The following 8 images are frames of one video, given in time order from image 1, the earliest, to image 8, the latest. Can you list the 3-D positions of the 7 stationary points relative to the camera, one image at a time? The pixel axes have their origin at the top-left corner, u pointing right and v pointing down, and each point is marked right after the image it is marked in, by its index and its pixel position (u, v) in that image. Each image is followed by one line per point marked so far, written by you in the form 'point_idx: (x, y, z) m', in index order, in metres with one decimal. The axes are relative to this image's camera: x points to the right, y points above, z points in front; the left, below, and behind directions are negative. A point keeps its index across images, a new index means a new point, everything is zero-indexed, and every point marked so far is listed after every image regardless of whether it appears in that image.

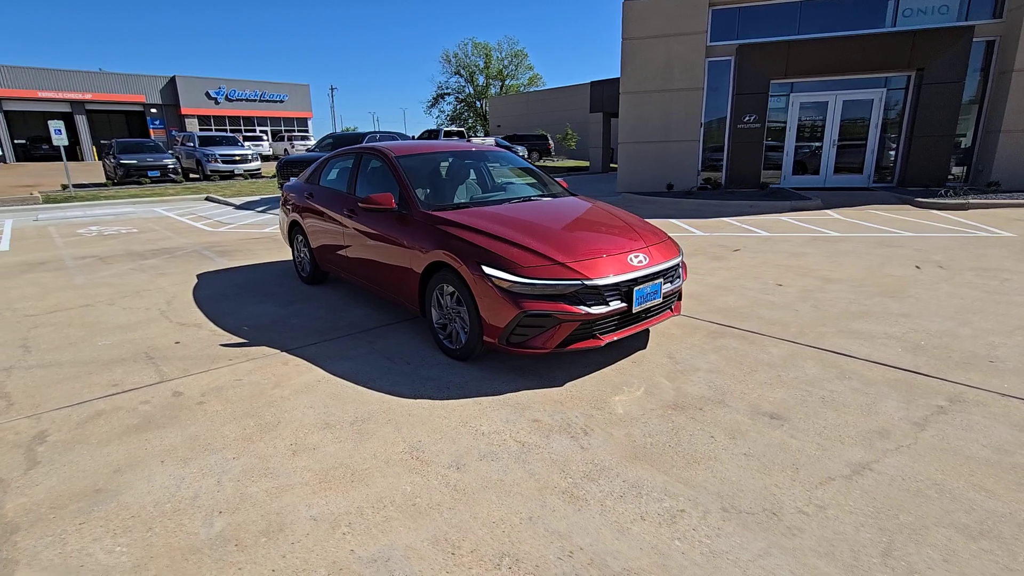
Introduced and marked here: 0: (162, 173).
0: (-13.1, +4.3, +19.4) m
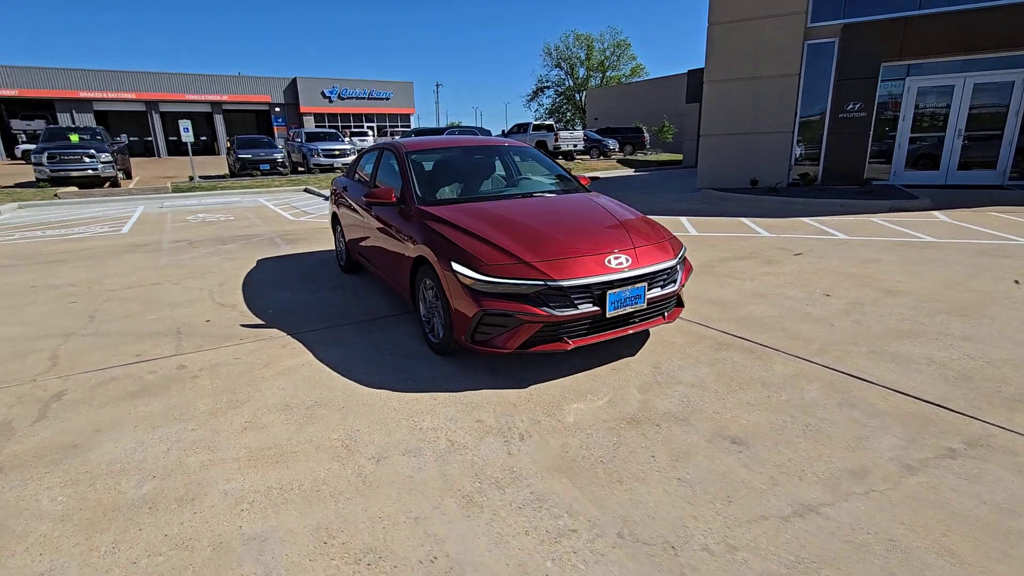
0: (-10.0, +5.1, +21.4) m
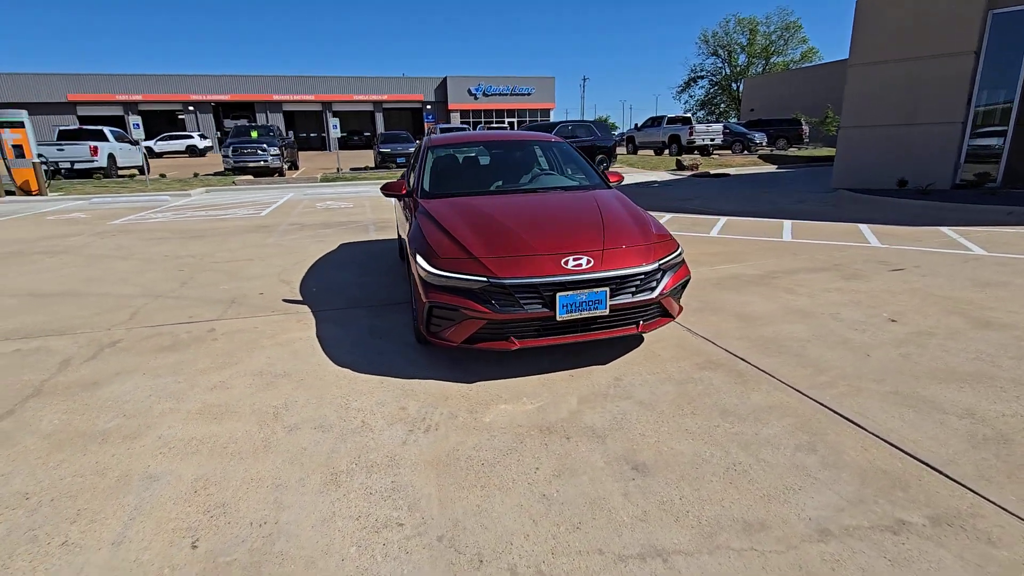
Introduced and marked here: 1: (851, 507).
0: (-4.7, +5.8, +23.3) m
1: (+1.4, -0.9, +2.2) m
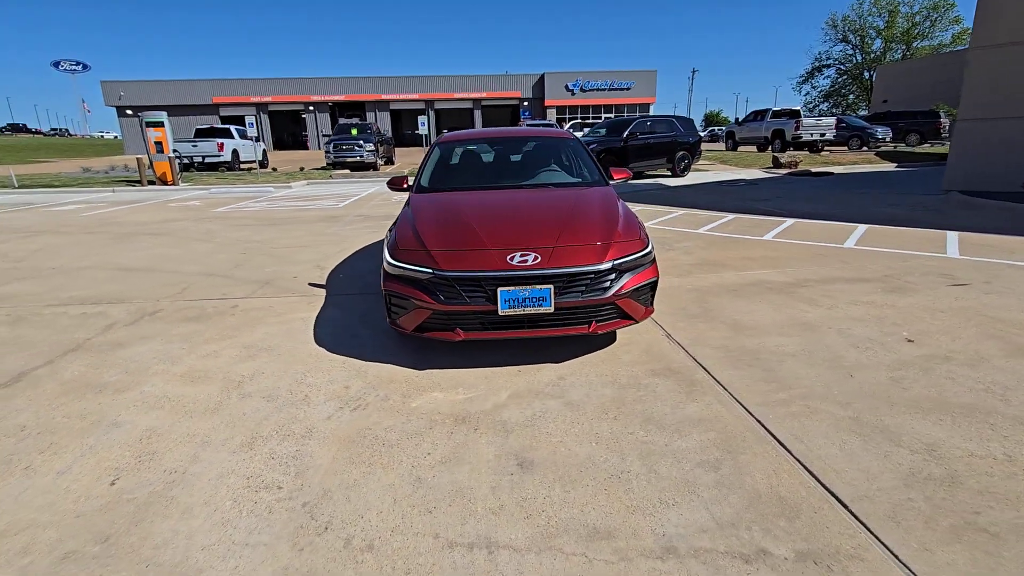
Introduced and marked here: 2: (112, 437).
0: (-0.9, +6.1, +23.9) m
1: (+0.8, -1.0, +2.0) m
2: (-2.1, -0.8, +2.8) m
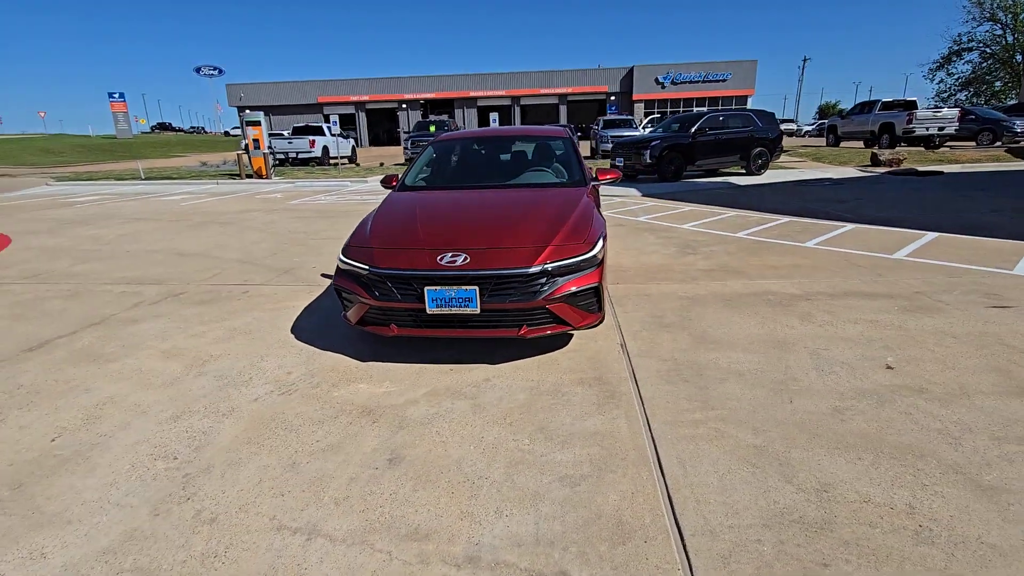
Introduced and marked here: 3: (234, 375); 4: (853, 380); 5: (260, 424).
0: (+2.4, +6.3, +23.7) m
1: (+0.1, -1.0, +2.0) m
2: (-2.7, -0.7, +3.2) m
3: (-1.9, -0.6, +3.5) m
4: (+2.1, -0.6, +3.1) m
5: (-1.4, -0.8, +2.9) m
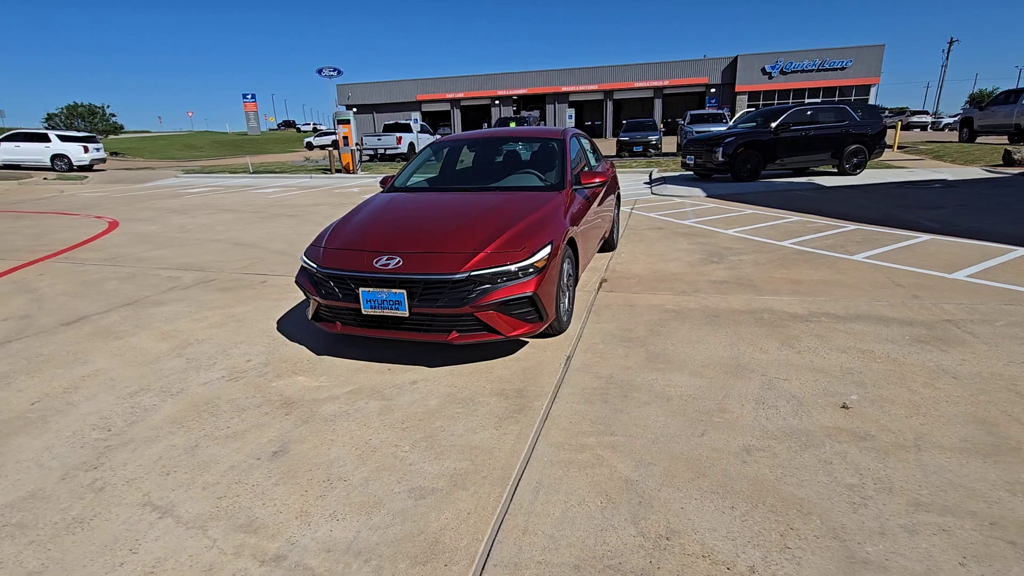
0: (+5.9, +6.2, +22.9) m
1: (-0.7, -1.0, +2.0) m
2: (-3.2, -0.6, +3.7) m
3: (-2.3, -0.5, +3.9) m
4: (+1.5, -0.7, +2.8) m
5: (-2.0, -0.7, +3.2) m
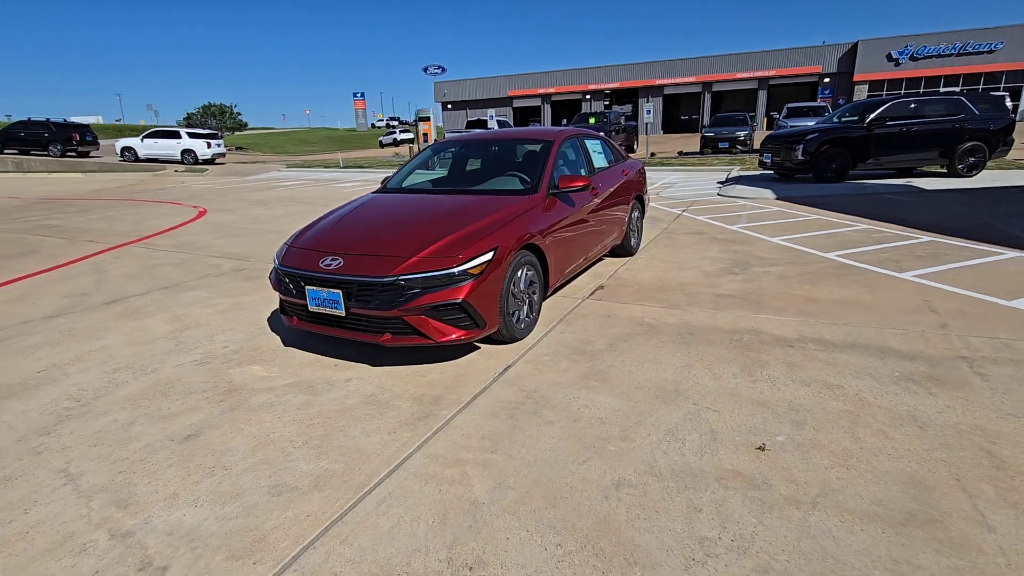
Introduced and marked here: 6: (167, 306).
0: (+9.1, +6.0, +21.4) m
1: (-1.4, -1.0, +2.2) m
2: (-3.5, -0.5, +4.3) m
3: (-2.7, -0.5, +4.3) m
4: (+0.9, -0.8, +2.5) m
5: (-2.5, -0.7, +3.5) m
6: (-3.5, -0.2, +5.2) m
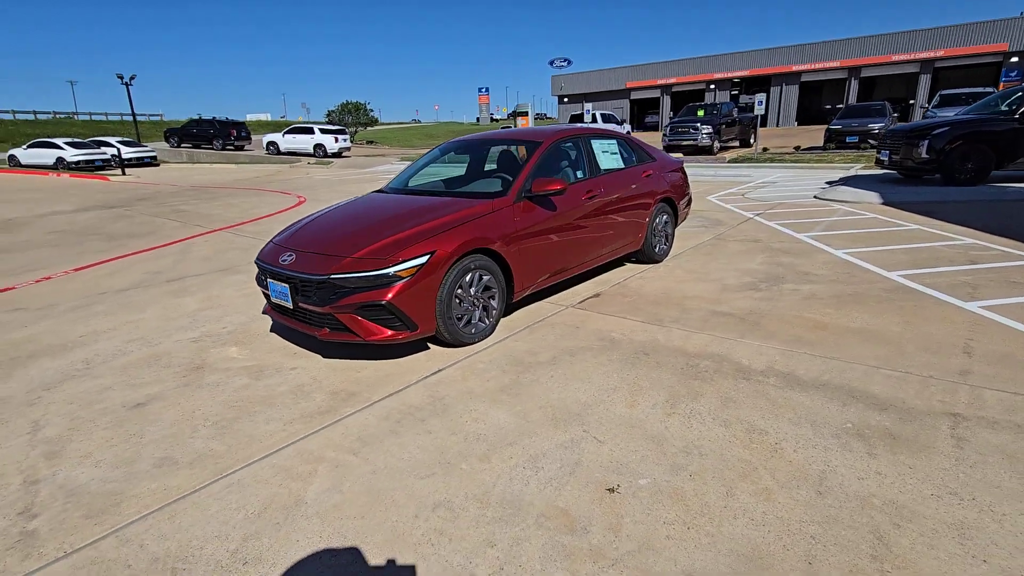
0: (+12.8, +5.5, +18.8) m
1: (-2.2, -1.0, +2.5) m
2: (-3.8, -0.3, +5.0) m
3: (-2.9, -0.3, +4.9) m
4: (+0.1, -0.9, +2.4) m
5: (-2.9, -0.6, +4.1) m
6: (-3.5, 0.0, +6.0) m
